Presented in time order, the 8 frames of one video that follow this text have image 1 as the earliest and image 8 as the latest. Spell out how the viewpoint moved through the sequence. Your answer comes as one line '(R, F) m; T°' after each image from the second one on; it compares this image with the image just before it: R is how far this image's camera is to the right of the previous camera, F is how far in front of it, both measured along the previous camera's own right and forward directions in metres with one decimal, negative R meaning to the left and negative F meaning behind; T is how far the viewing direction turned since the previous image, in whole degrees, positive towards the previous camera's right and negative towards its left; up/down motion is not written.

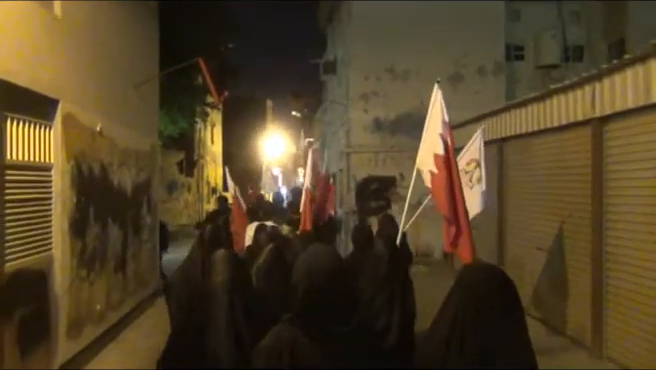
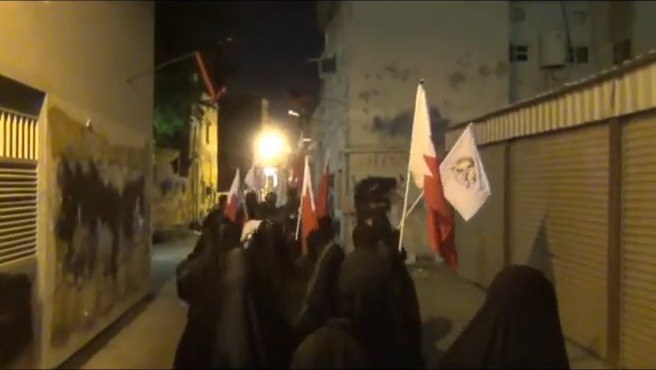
(-0.1, +0.6) m; 0°
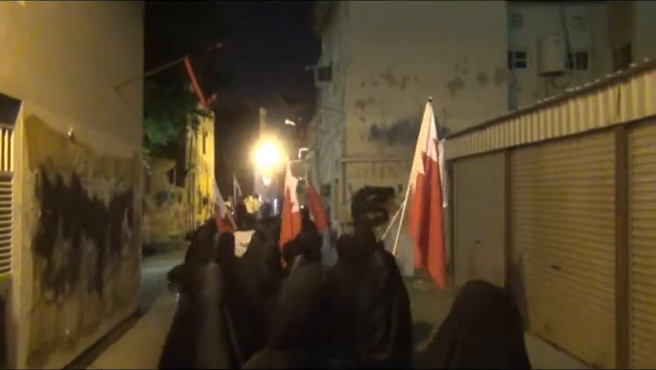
(+0.1, +0.5) m; 0°
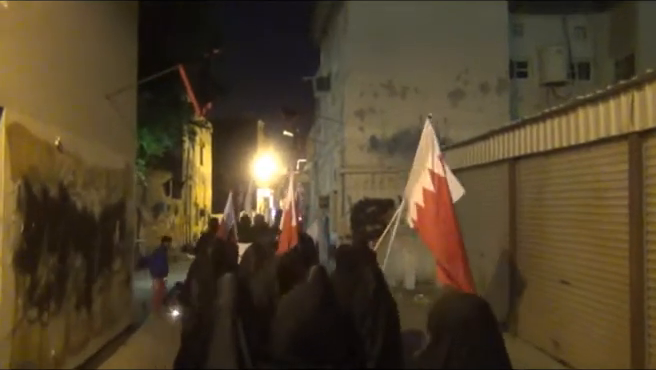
(0.0, +0.5) m; 0°
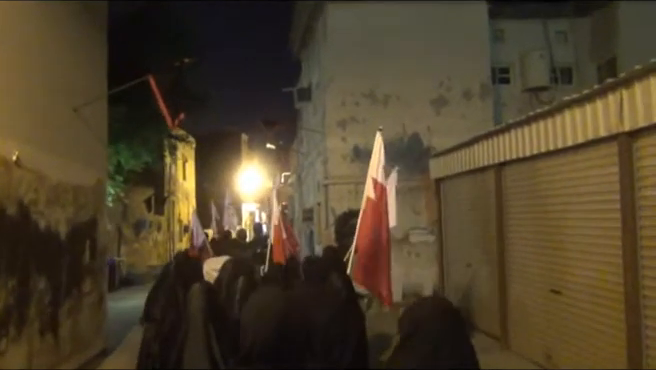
(+0.1, +0.5) m; +1°
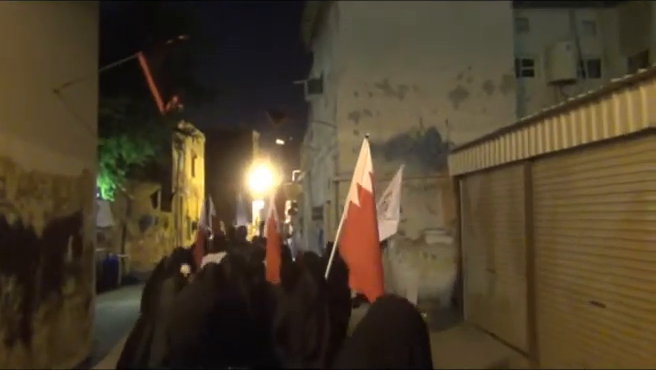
(0.0, +1.3) m; -1°
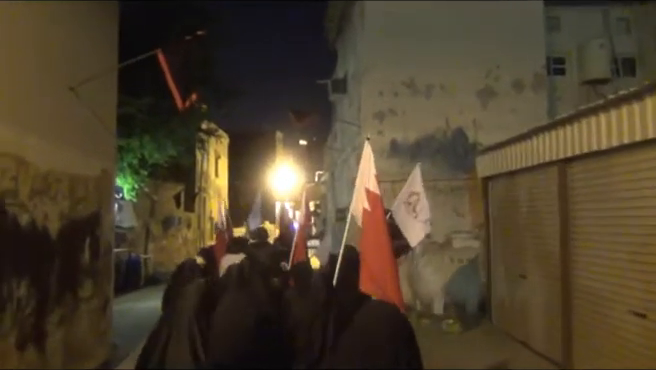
(0.0, +0.4) m; -2°
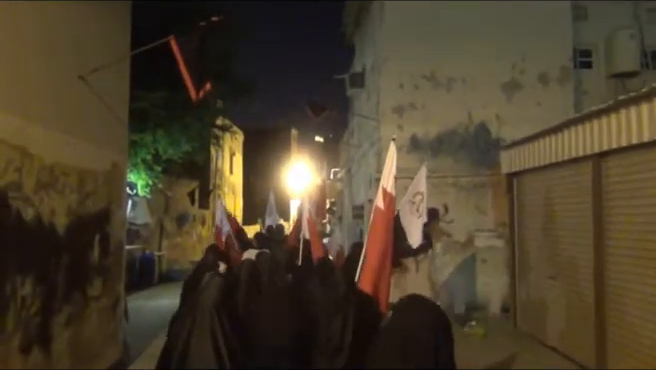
(-0.1, +0.5) m; -1°
